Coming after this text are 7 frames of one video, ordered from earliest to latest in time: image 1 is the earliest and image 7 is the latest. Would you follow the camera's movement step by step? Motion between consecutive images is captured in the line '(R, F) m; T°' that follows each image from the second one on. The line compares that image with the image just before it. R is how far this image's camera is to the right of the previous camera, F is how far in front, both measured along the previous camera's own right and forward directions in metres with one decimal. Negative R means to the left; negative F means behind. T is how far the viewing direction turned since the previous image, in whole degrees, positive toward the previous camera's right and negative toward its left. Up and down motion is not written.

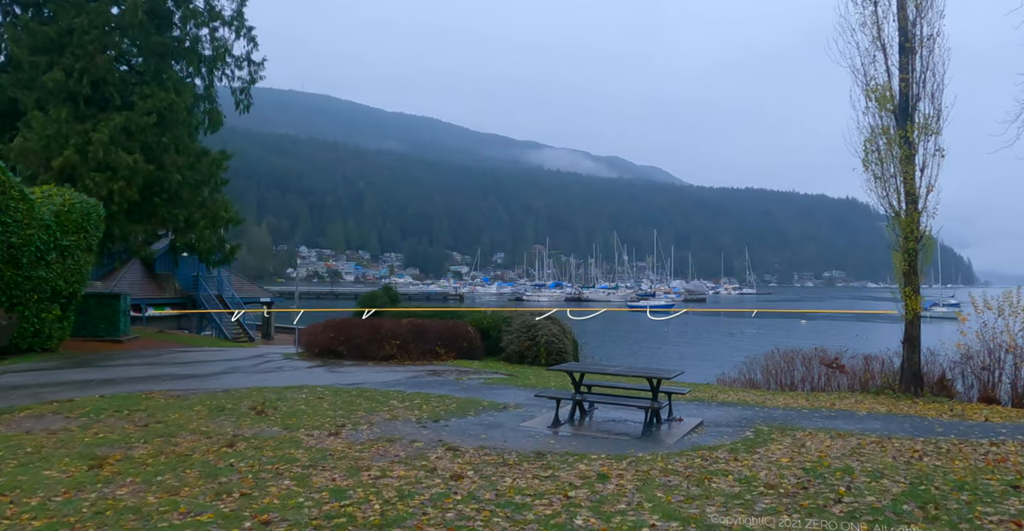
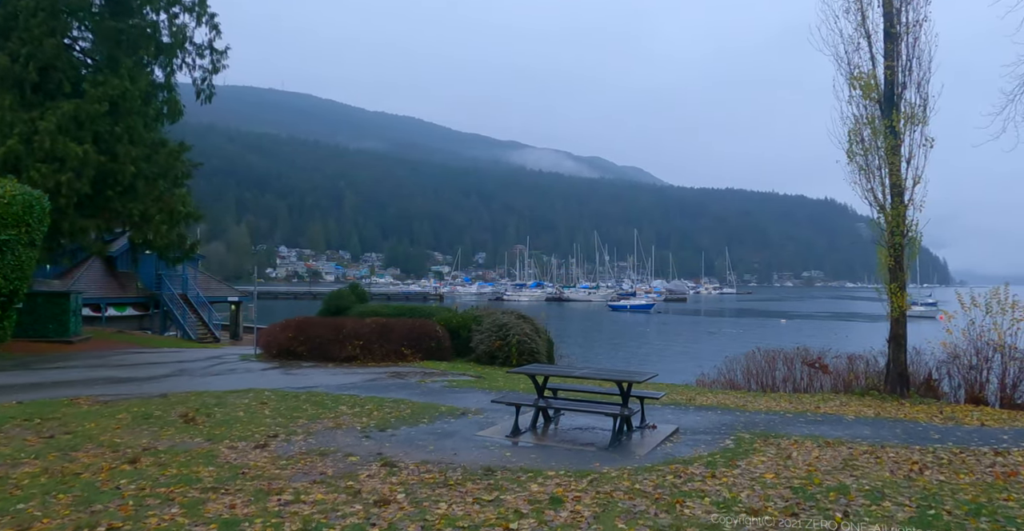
(+0.3, +0.9) m; +1°
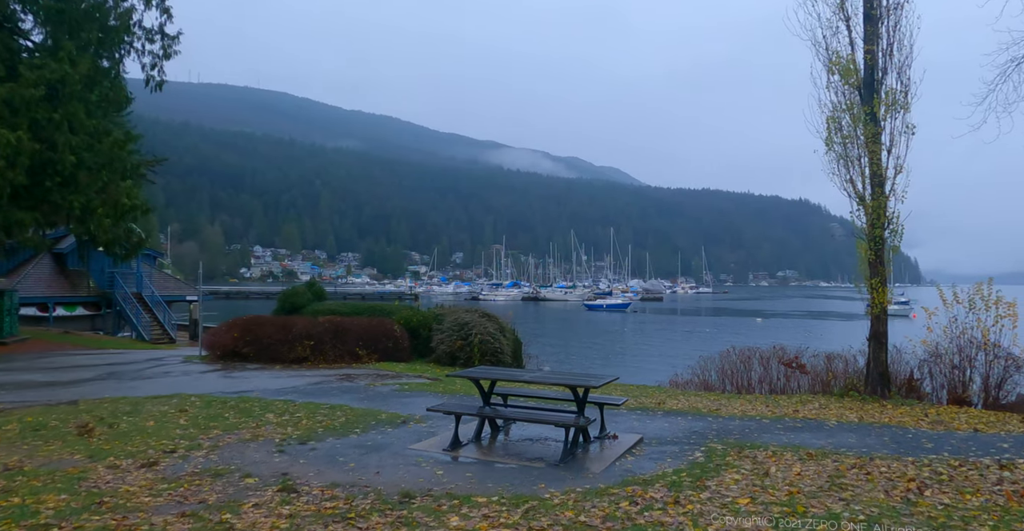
(+0.4, +1.0) m; +2°
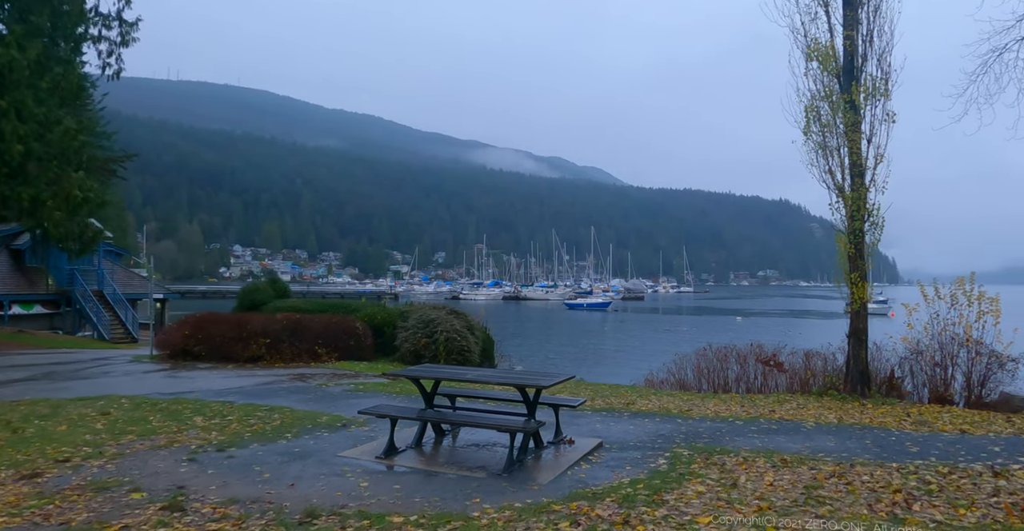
(+0.4, +0.7) m; +1°
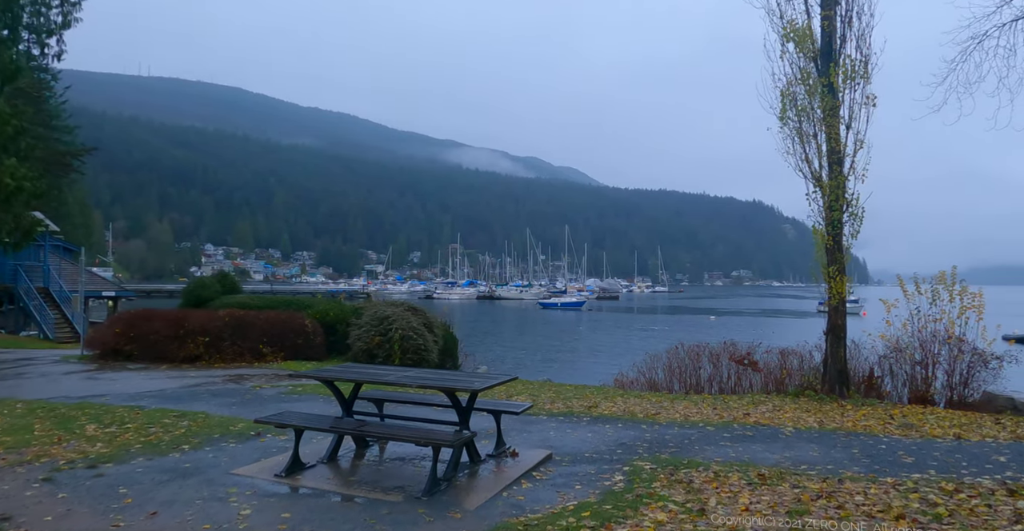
(+0.4, +1.0) m; +2°
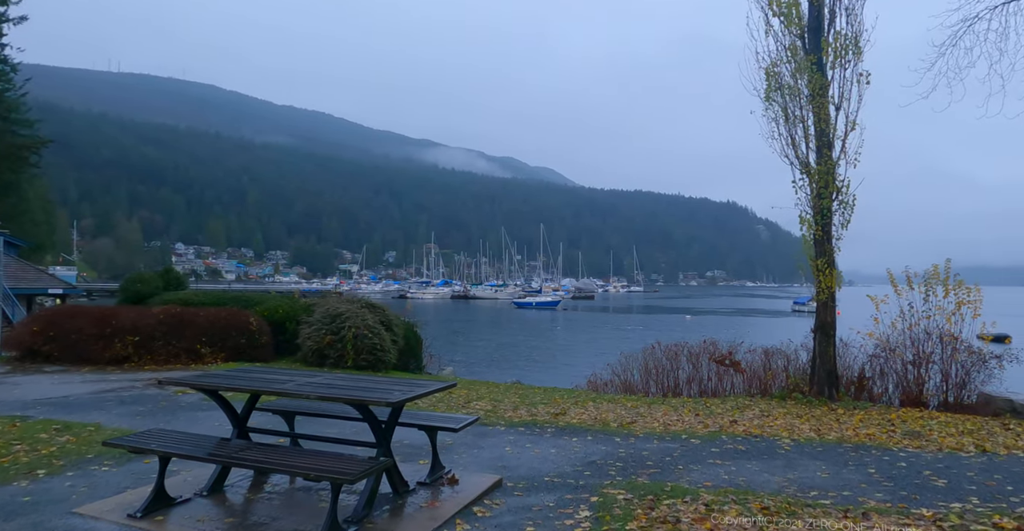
(+0.2, +1.2) m; +2°
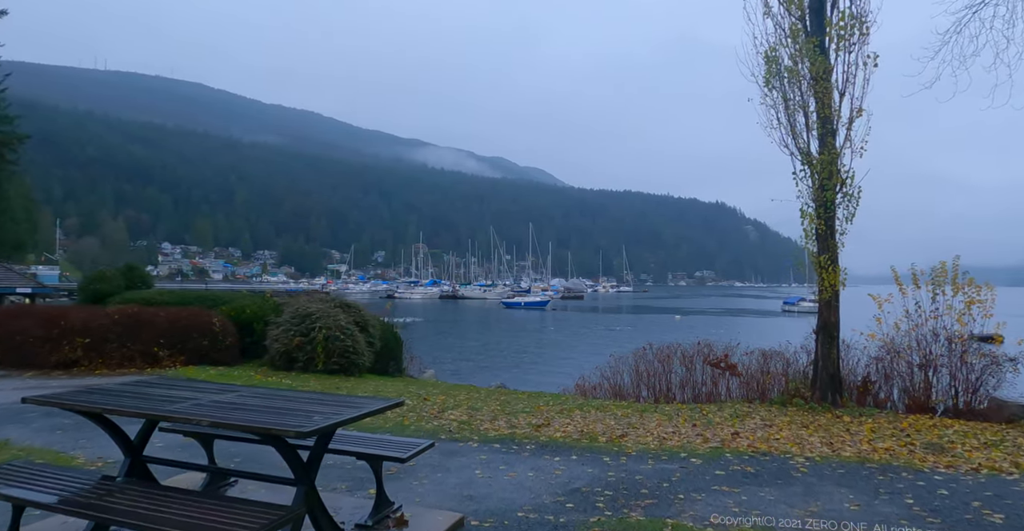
(+0.1, +0.9) m; +1°
